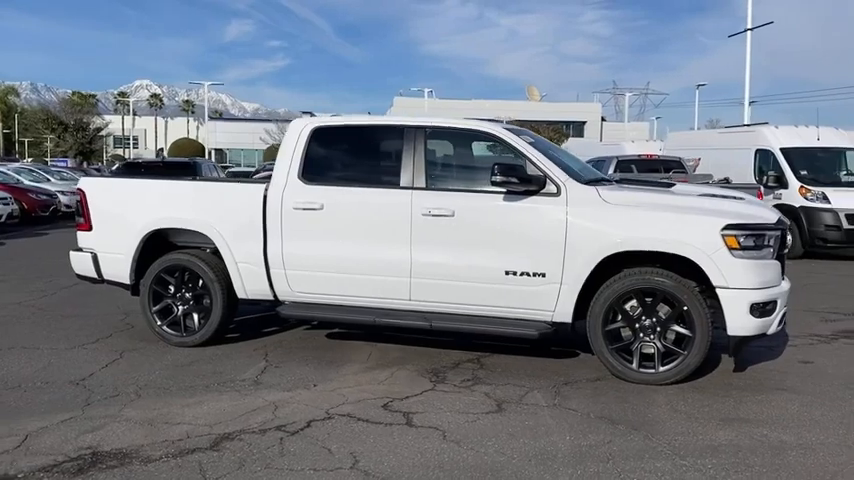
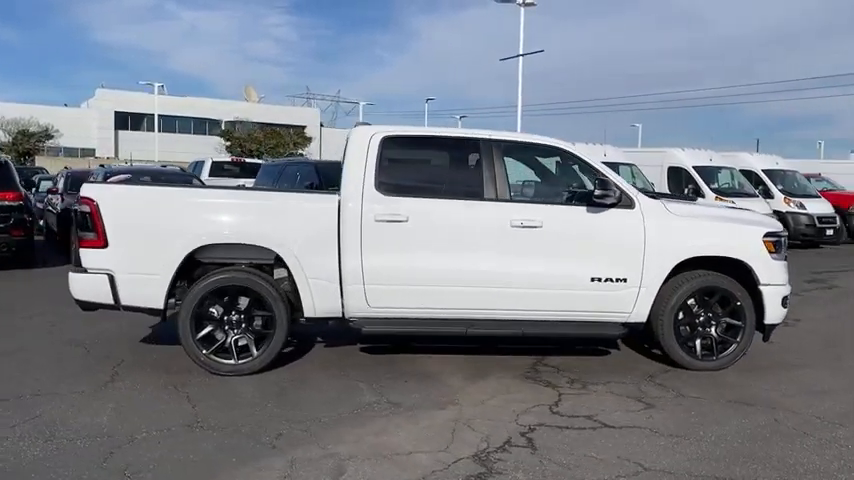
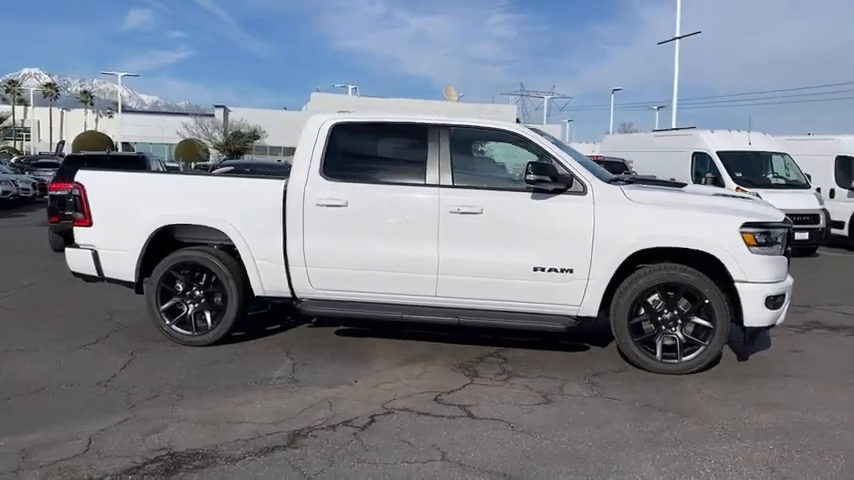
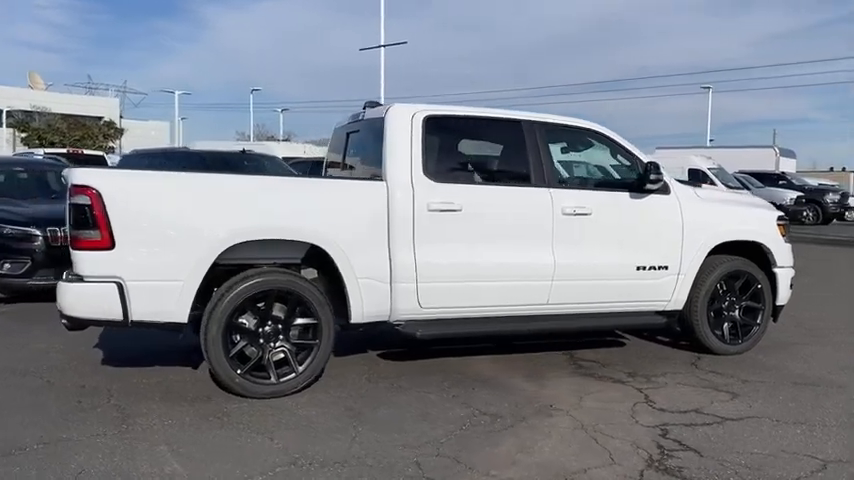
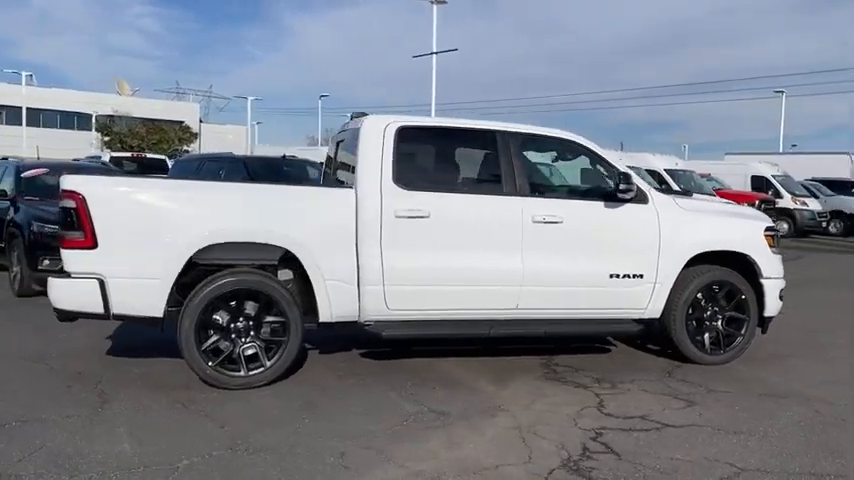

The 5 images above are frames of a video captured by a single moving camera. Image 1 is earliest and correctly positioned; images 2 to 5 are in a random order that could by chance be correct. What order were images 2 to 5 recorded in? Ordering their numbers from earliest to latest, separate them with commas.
3, 2, 5, 4
